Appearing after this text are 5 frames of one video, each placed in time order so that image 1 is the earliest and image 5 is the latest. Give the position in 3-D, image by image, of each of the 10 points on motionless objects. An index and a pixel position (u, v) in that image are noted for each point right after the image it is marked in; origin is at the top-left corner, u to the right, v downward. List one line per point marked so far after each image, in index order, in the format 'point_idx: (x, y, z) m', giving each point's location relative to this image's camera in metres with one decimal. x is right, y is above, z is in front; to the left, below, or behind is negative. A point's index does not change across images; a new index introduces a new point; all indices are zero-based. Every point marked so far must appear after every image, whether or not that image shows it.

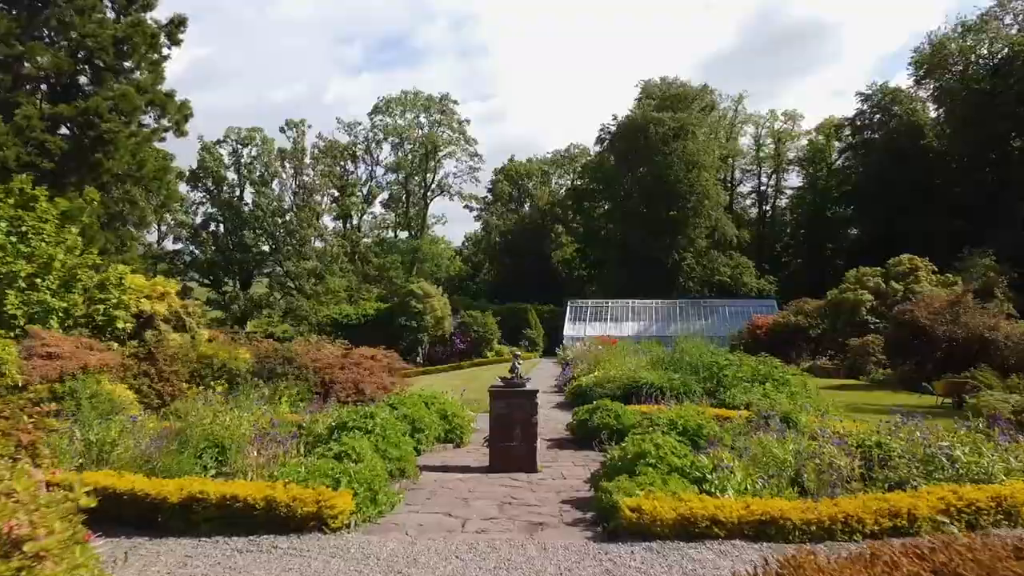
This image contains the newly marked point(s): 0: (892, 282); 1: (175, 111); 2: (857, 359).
0: (+24.9, +0.4, +14.2) m
1: (-27.5, +14.5, +17.8) m
2: (+20.7, -4.4, +13.1) m
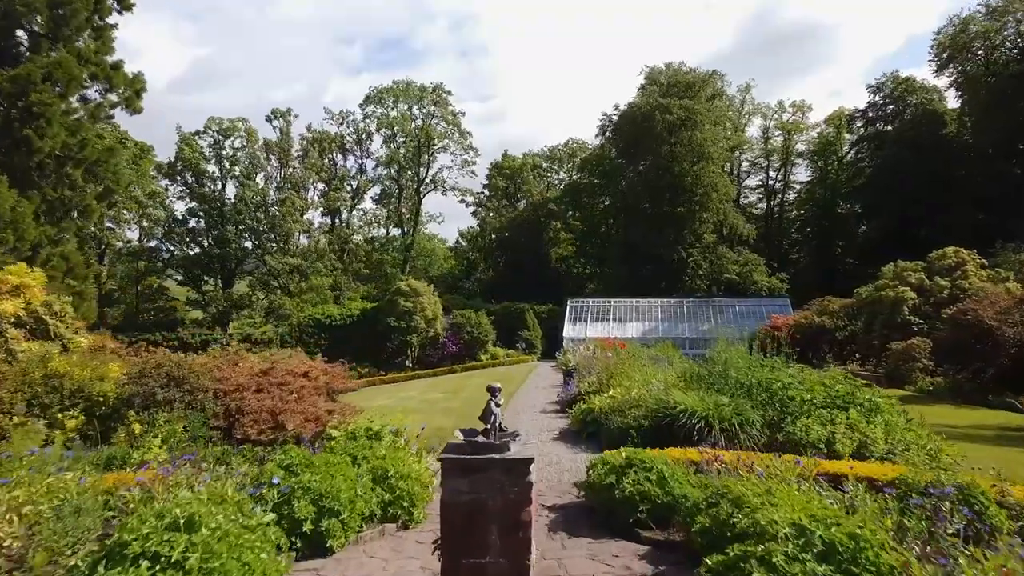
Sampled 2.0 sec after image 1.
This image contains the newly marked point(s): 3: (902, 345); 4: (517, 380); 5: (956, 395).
0: (+24.5, +0.6, +12.6) m
1: (-27.9, +14.7, +15.7) m
2: (+20.4, -4.2, +11.4) m
3: (+20.7, -3.0, +11.6) m
4: (+0.2, -5.9, +13.8) m
5: (+21.2, -5.1, +10.4) m
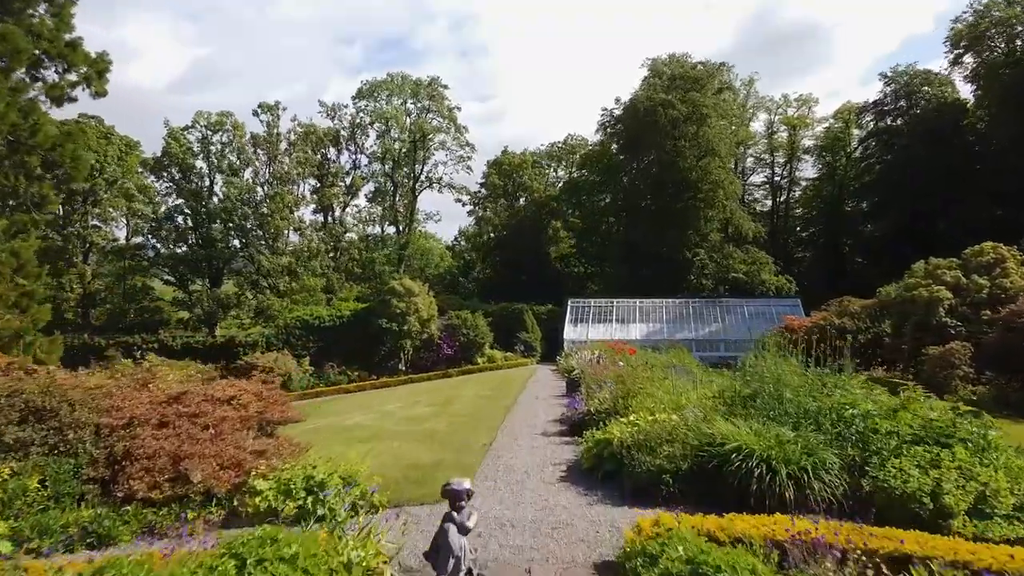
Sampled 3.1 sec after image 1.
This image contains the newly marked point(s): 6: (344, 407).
0: (+24.4, +0.7, +11.6) m
1: (-28.0, +14.8, +14.4) m
2: (+20.2, -4.2, +10.4) m
3: (+20.6, -3.0, +10.5) m
4: (+0.1, -5.8, +12.6) m
5: (+21.0, -5.0, +9.3) m
6: (-11.4, -8.1, +14.5) m
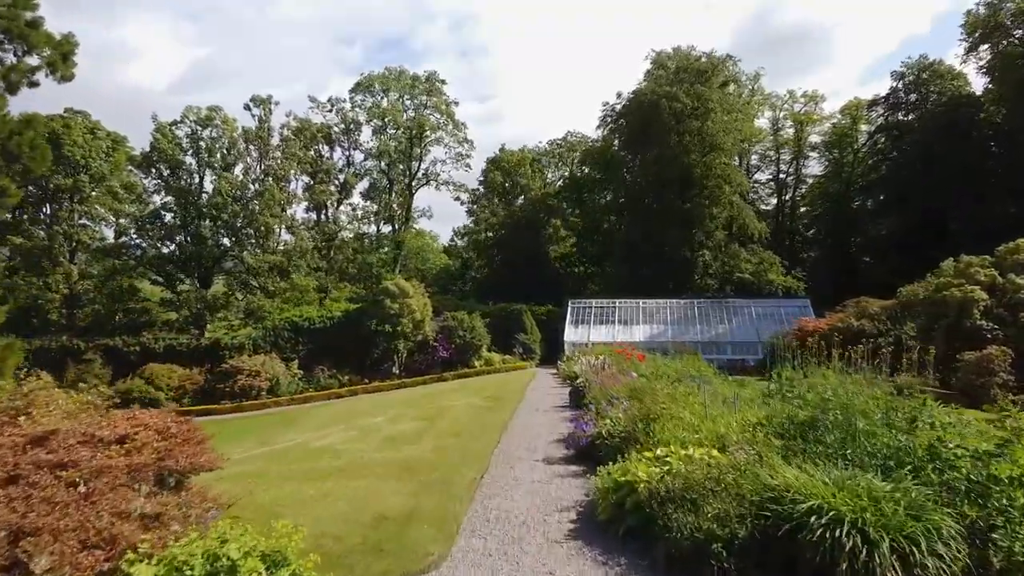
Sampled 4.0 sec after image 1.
0: (+24.3, +0.7, +10.7) m
1: (-28.1, +14.8, +13.3) m
2: (+20.1, -4.2, +9.5) m
3: (+20.5, -3.0, +9.6) m
4: (-0.1, -5.8, +11.7) m
5: (+20.9, -5.0, +8.5) m
6: (-11.6, -8.1, +13.4) m
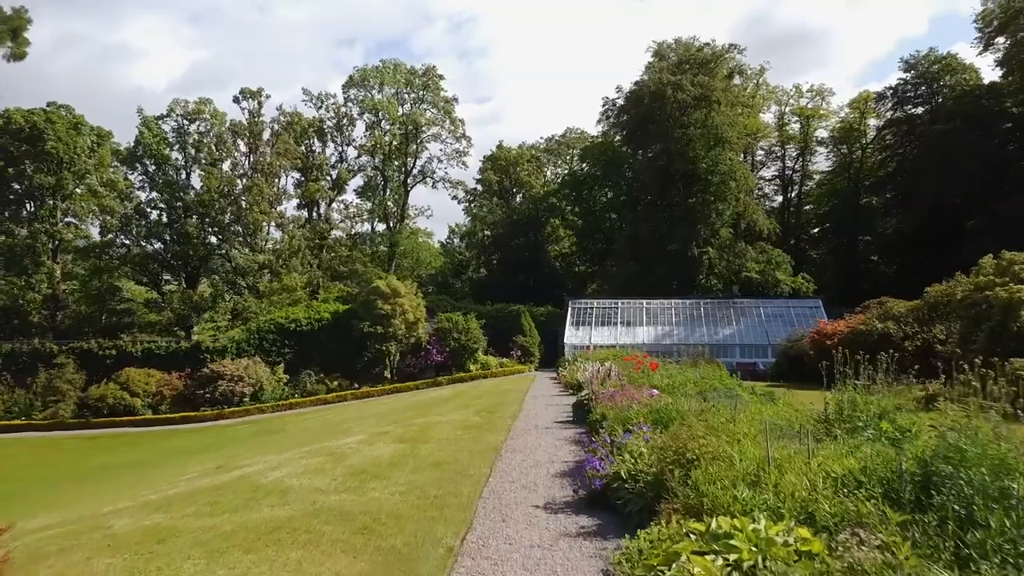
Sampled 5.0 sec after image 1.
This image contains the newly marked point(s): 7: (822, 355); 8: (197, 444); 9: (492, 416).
0: (+24.1, +0.7, +9.7) m
1: (-28.3, +14.8, +12.0) m
2: (+20.0, -4.1, +8.5) m
3: (+20.3, -2.9, +8.6) m
4: (-0.2, -5.8, +10.5) m
5: (+20.8, -5.0, +7.5) m
6: (-11.7, -8.1, +12.2) m
7: (+20.0, -4.3, +14.1) m
8: (-22.9, -11.3, +15.9) m
9: (-0.9, -5.7, +9.6) m
